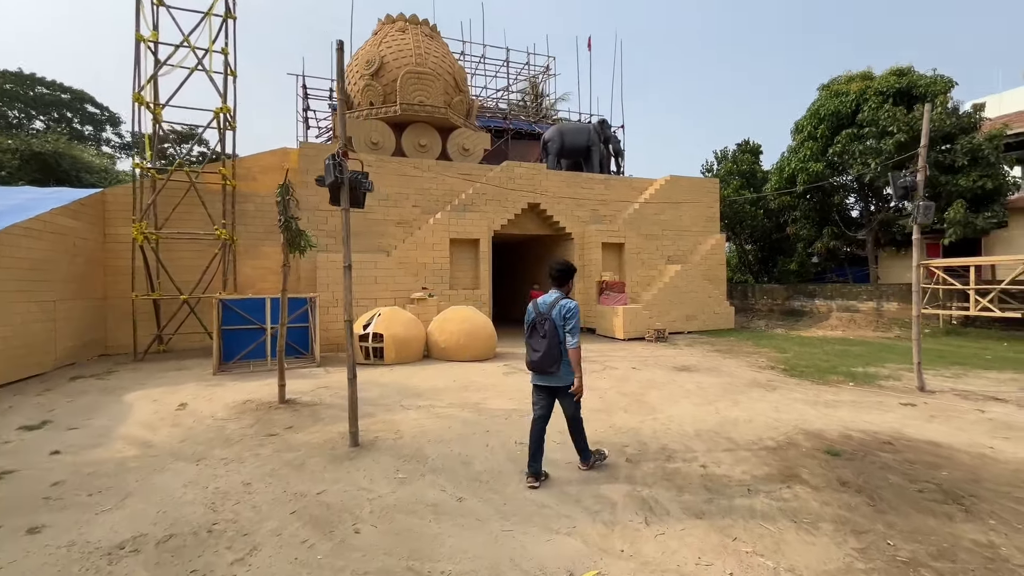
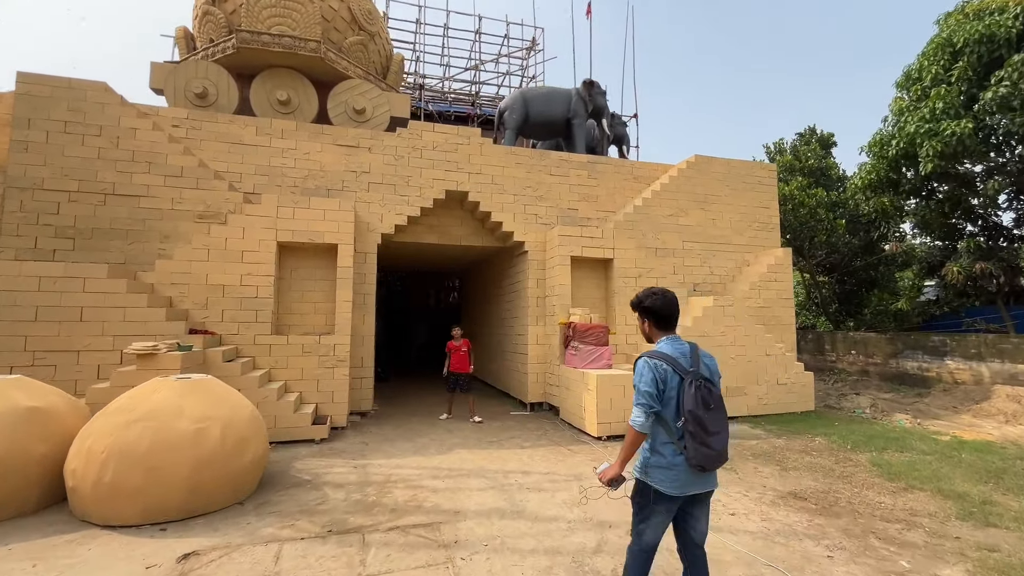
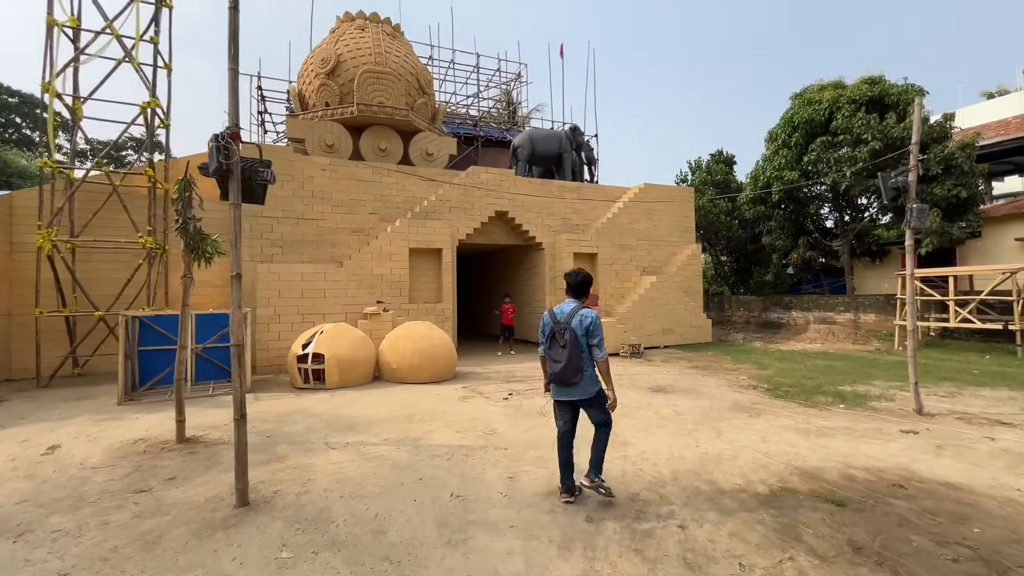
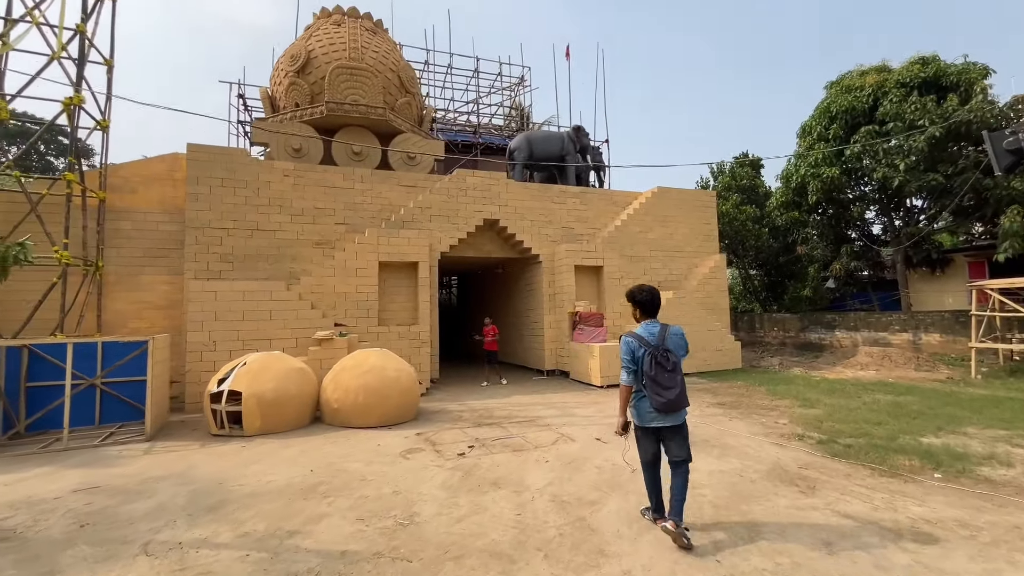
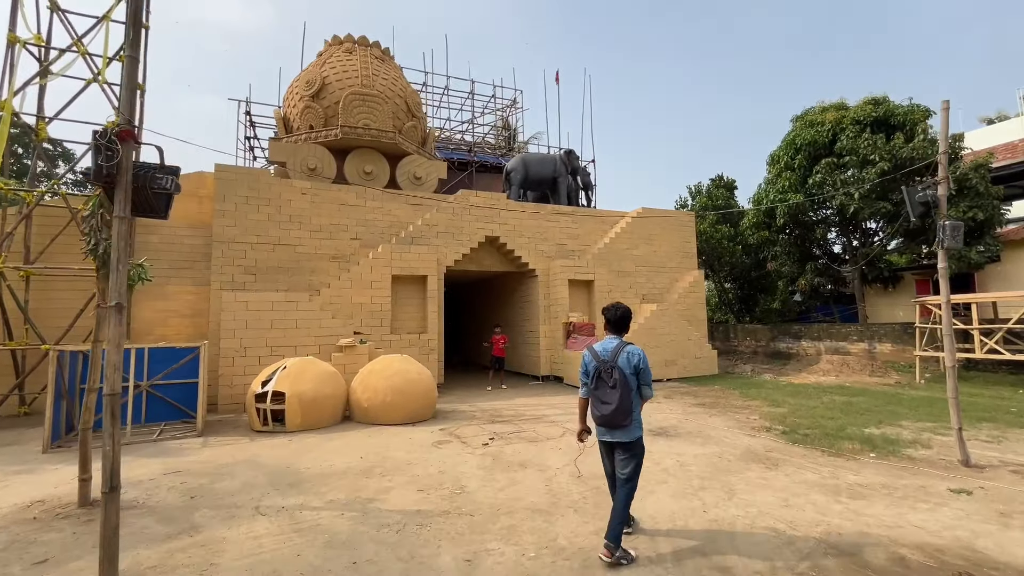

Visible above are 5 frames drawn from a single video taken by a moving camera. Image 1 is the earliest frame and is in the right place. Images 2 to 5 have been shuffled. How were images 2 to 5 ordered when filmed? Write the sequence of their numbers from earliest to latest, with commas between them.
3, 5, 4, 2
